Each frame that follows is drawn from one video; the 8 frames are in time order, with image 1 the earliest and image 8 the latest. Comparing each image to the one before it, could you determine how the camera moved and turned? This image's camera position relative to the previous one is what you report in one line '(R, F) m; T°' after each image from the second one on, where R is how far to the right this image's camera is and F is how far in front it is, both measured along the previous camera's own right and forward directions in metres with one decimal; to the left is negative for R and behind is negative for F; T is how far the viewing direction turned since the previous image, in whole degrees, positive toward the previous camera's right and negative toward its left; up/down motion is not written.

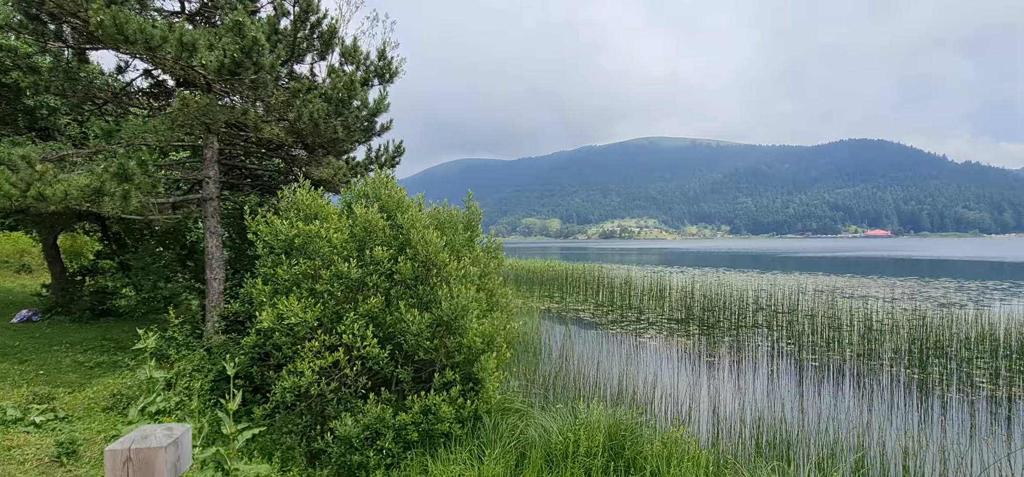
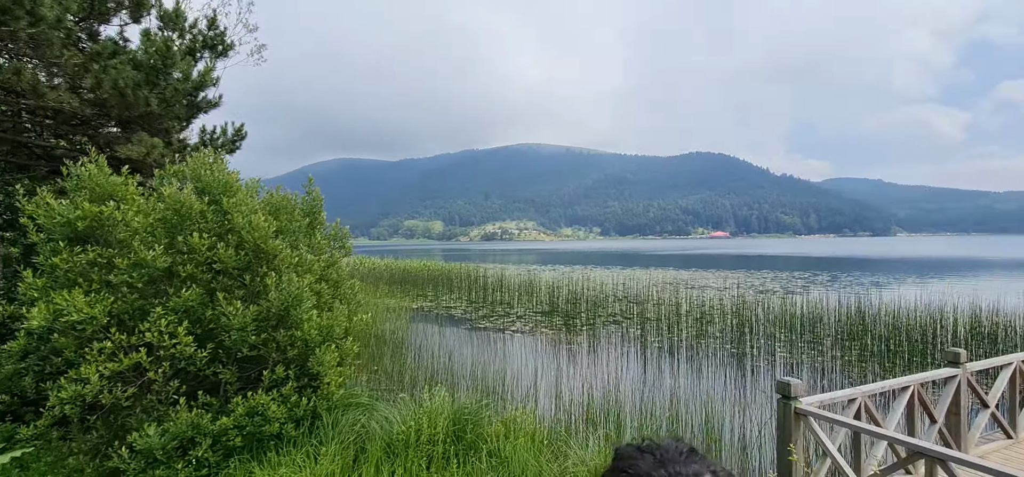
(+0.4, 0.0) m; +14°
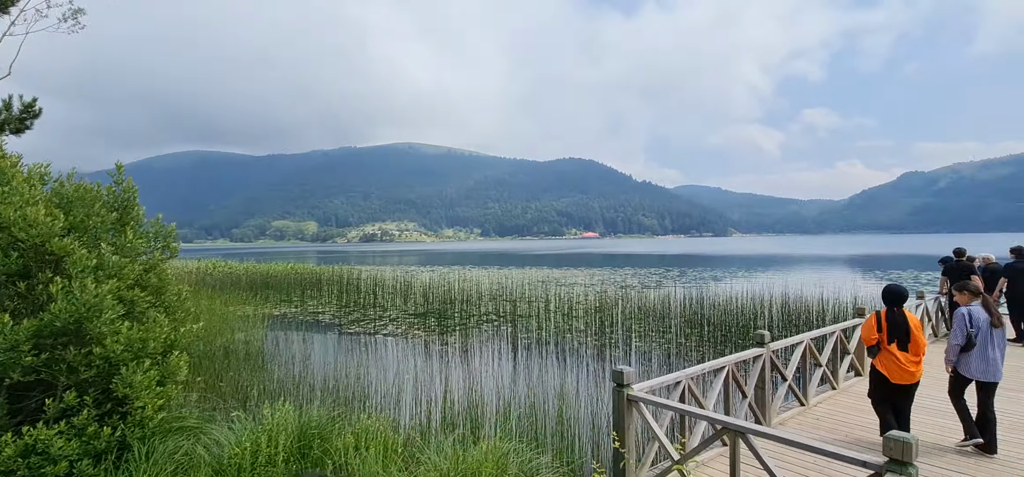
(+0.3, +0.1) m; +14°
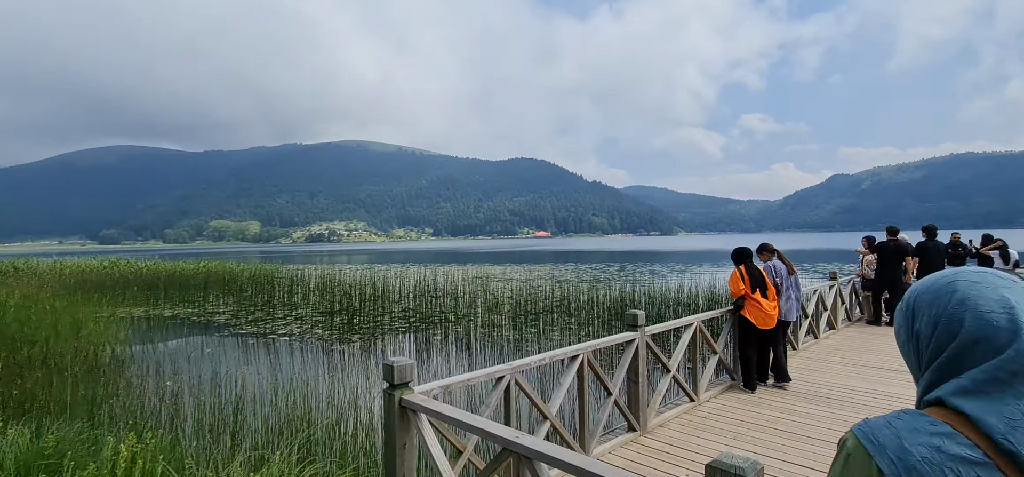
(+1.1, +1.1) m; +6°
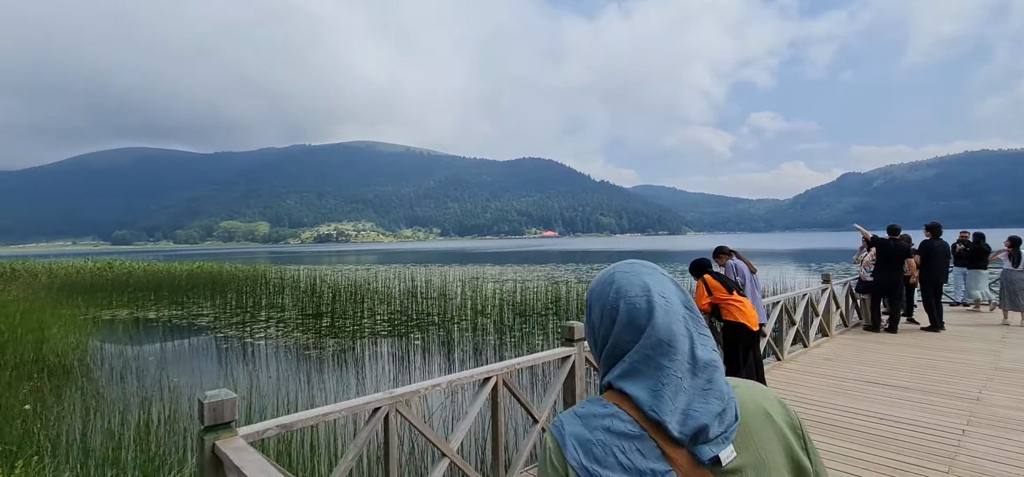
(+0.6, +0.5) m; -1°
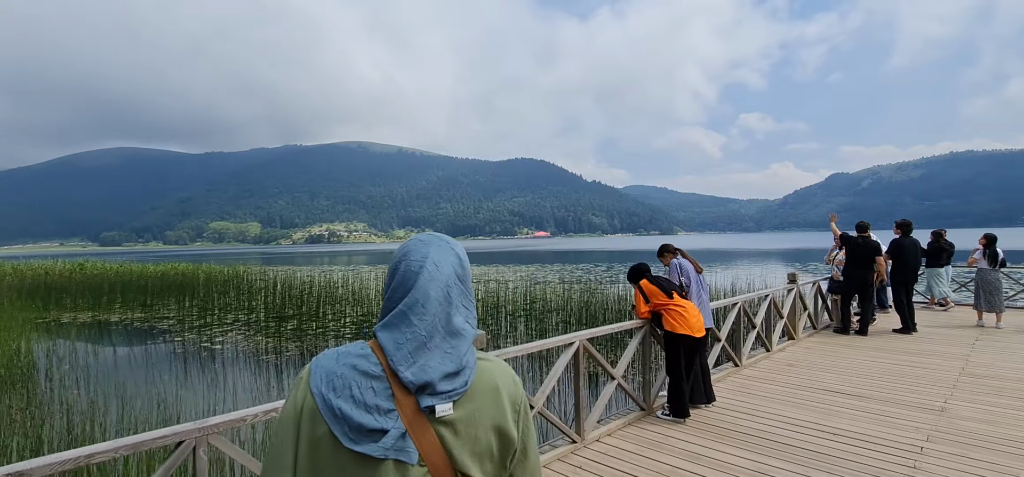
(+0.6, +0.4) m; +1°
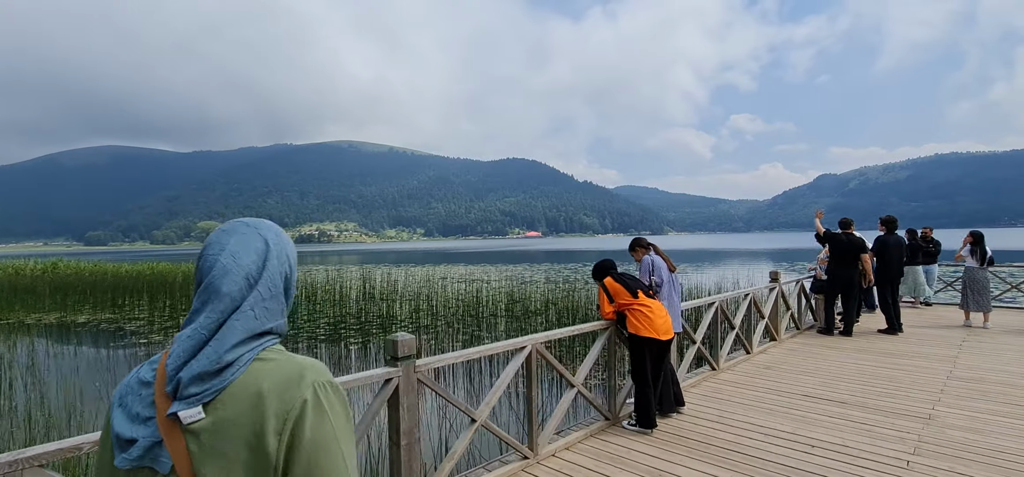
(+0.3, +0.4) m; +1°
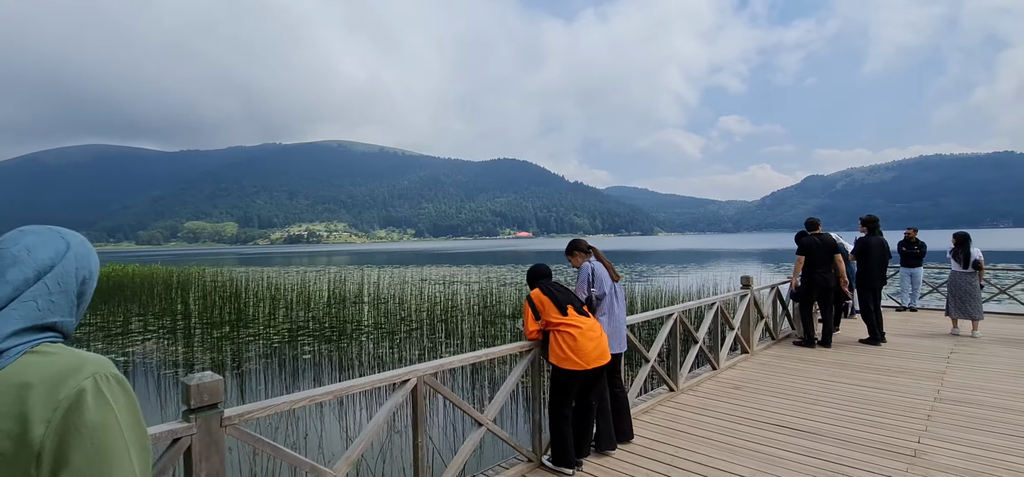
(+0.5, +0.6) m; +1°
